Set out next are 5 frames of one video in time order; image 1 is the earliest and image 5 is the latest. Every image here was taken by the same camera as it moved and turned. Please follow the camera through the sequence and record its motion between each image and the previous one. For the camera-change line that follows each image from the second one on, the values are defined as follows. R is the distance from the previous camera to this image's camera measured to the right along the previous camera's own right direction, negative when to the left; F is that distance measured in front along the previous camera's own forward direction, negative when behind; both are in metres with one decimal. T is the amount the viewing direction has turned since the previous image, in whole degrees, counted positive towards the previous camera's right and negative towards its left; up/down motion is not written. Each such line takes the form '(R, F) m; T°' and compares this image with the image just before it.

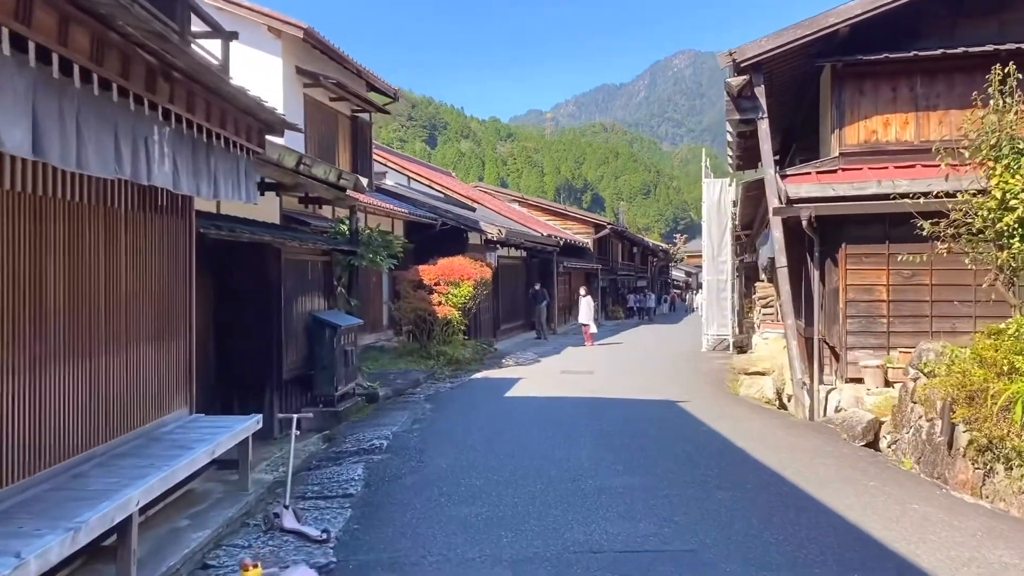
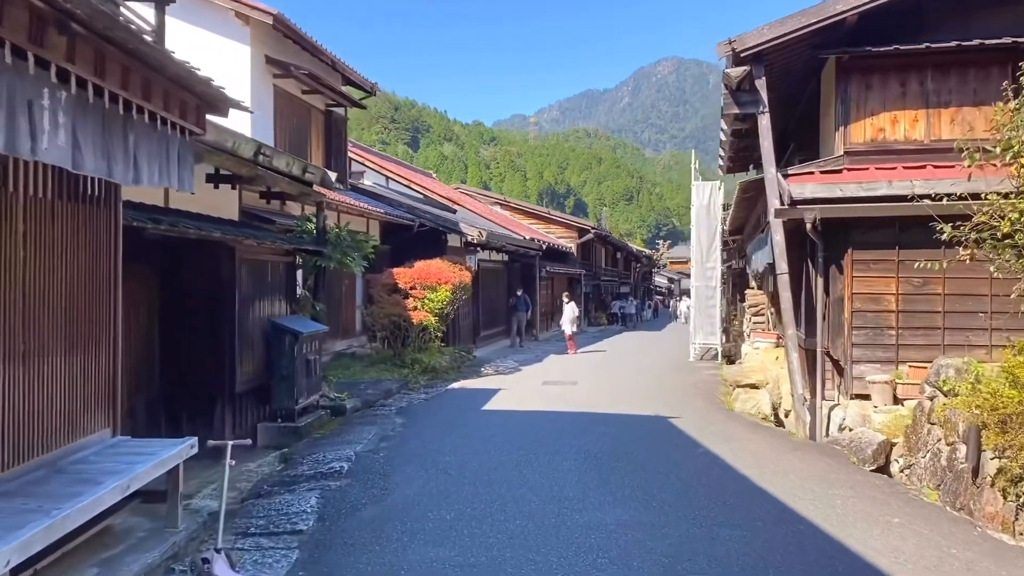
(0.0, +0.8) m; +1°
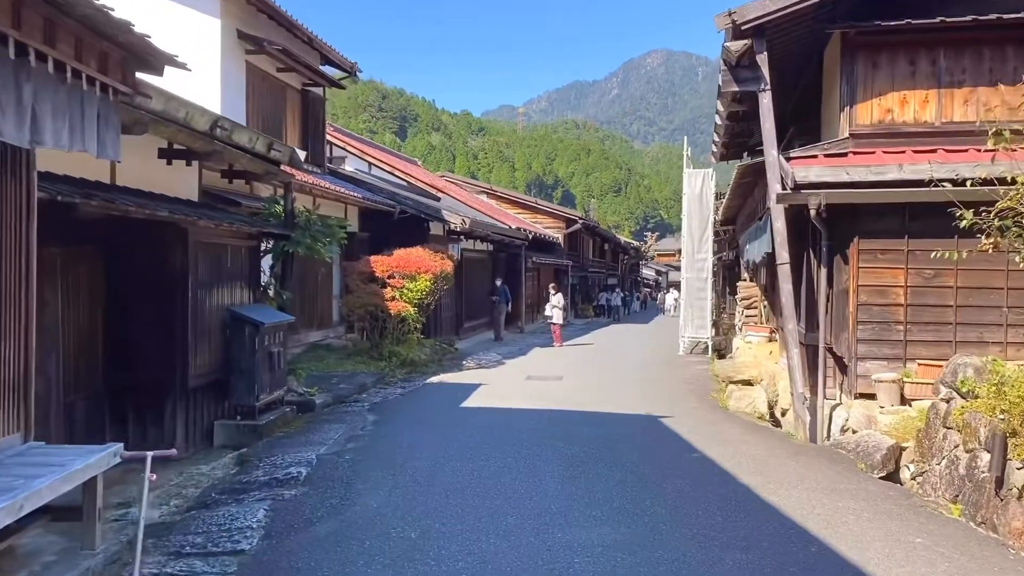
(+0.1, +0.7) m; +1°
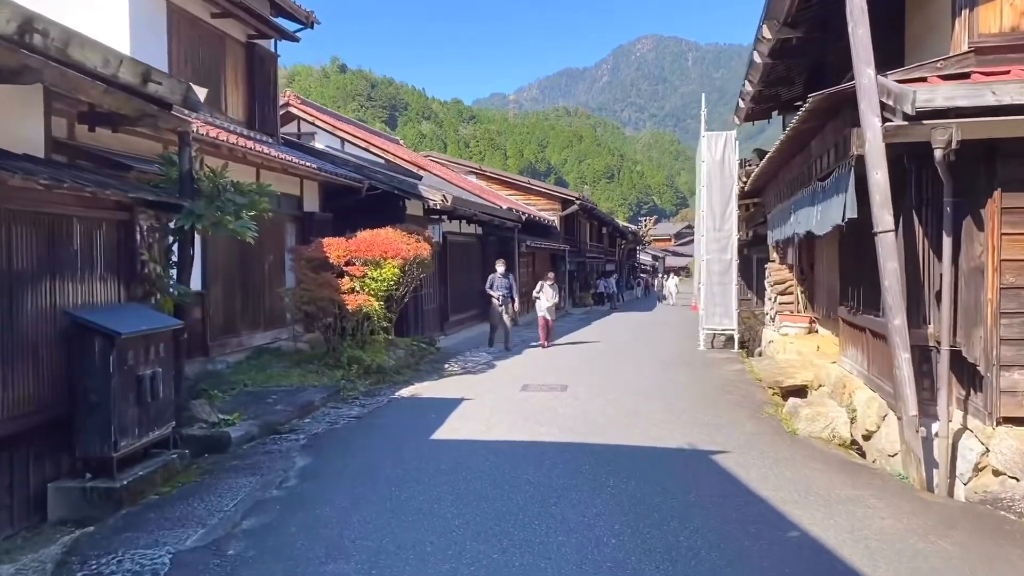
(+0.1, +2.7) m; 0°
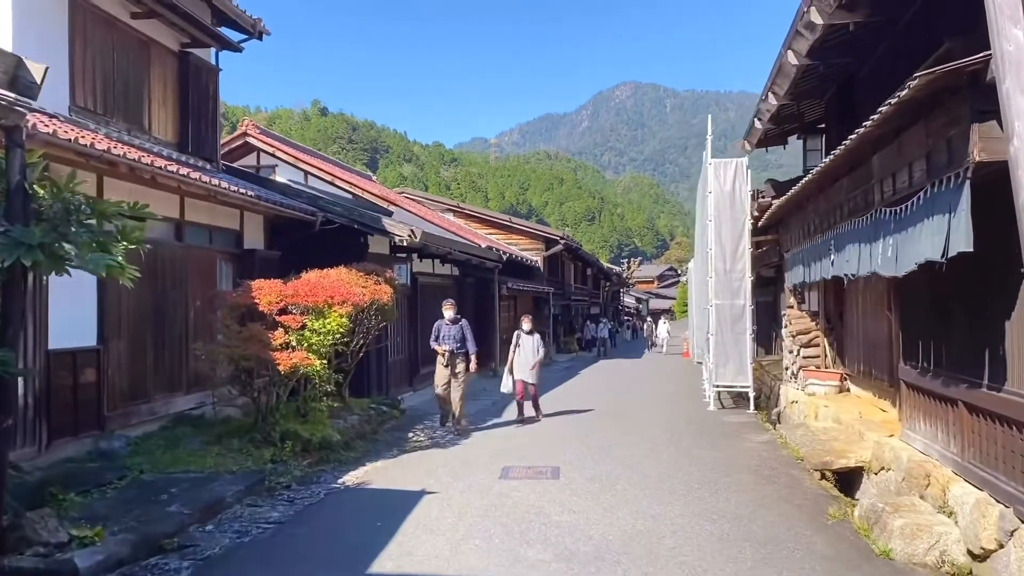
(0.0, +2.1) m; +1°
